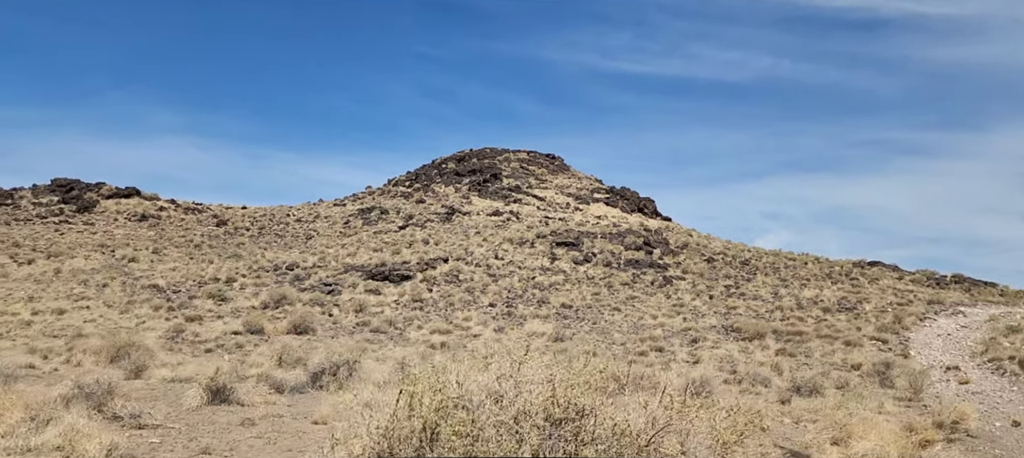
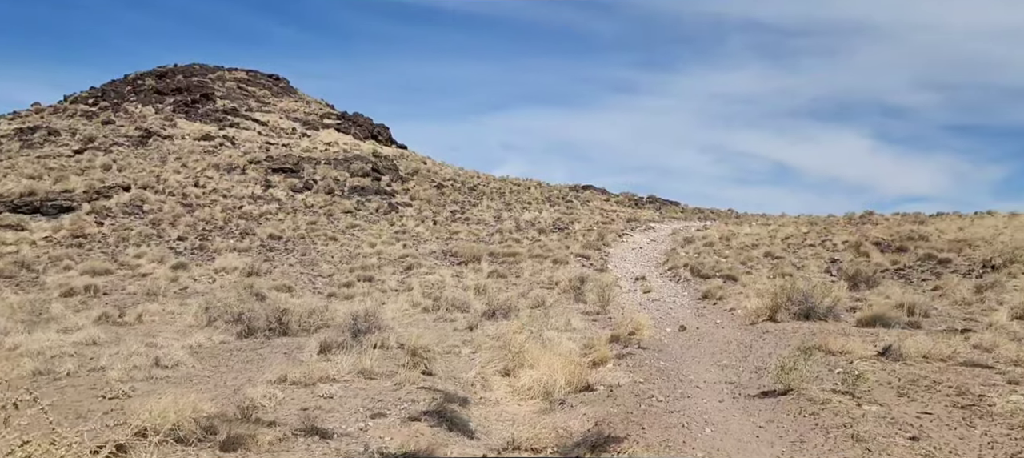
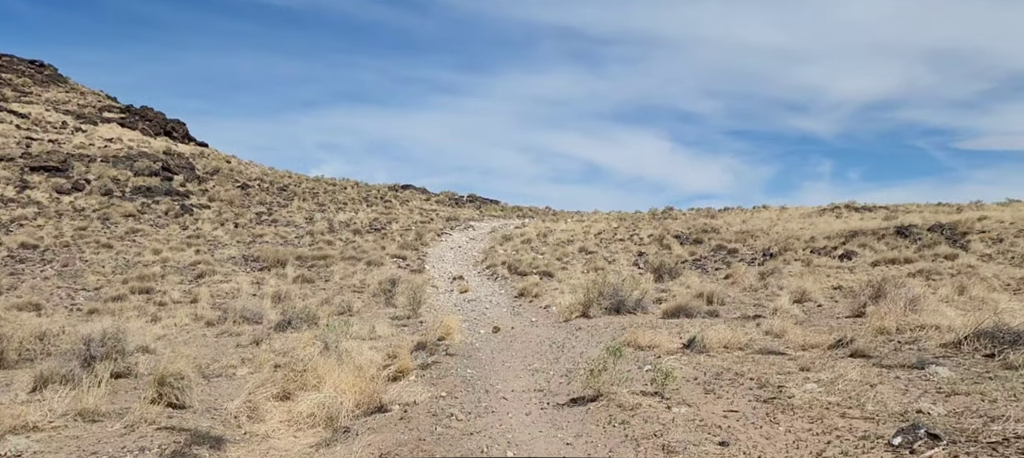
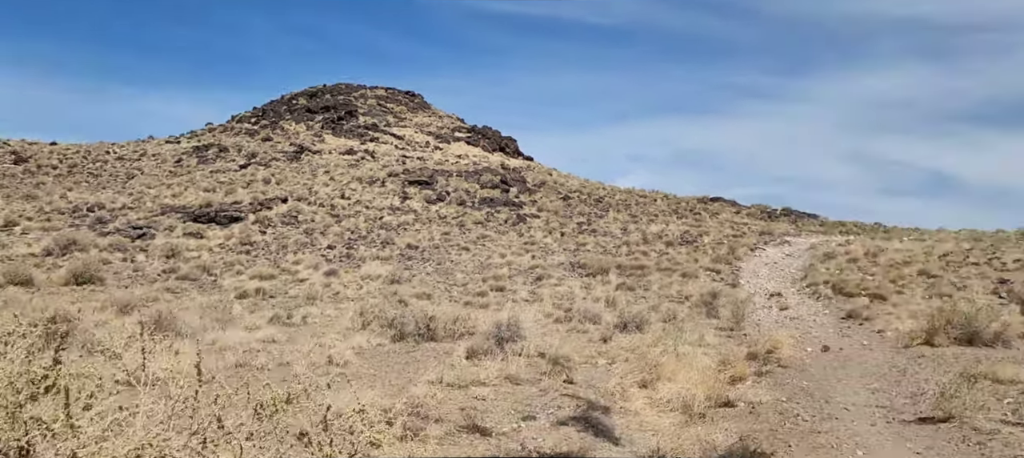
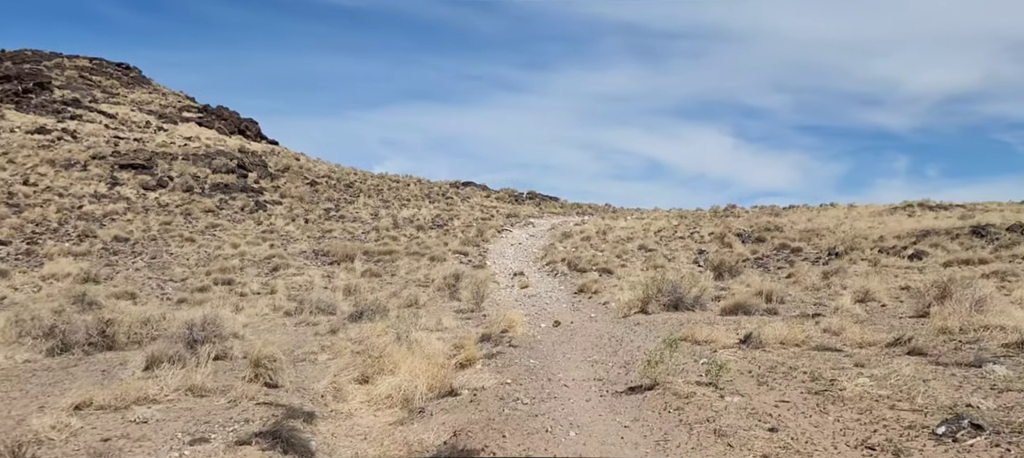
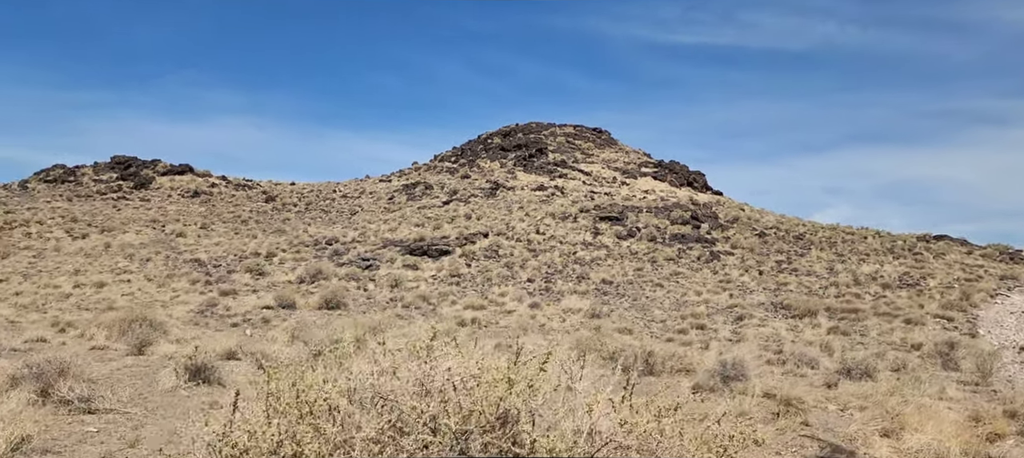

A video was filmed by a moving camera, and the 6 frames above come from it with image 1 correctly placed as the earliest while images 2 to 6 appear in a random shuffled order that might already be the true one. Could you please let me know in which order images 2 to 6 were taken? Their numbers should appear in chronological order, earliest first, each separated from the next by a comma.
6, 4, 2, 5, 3
